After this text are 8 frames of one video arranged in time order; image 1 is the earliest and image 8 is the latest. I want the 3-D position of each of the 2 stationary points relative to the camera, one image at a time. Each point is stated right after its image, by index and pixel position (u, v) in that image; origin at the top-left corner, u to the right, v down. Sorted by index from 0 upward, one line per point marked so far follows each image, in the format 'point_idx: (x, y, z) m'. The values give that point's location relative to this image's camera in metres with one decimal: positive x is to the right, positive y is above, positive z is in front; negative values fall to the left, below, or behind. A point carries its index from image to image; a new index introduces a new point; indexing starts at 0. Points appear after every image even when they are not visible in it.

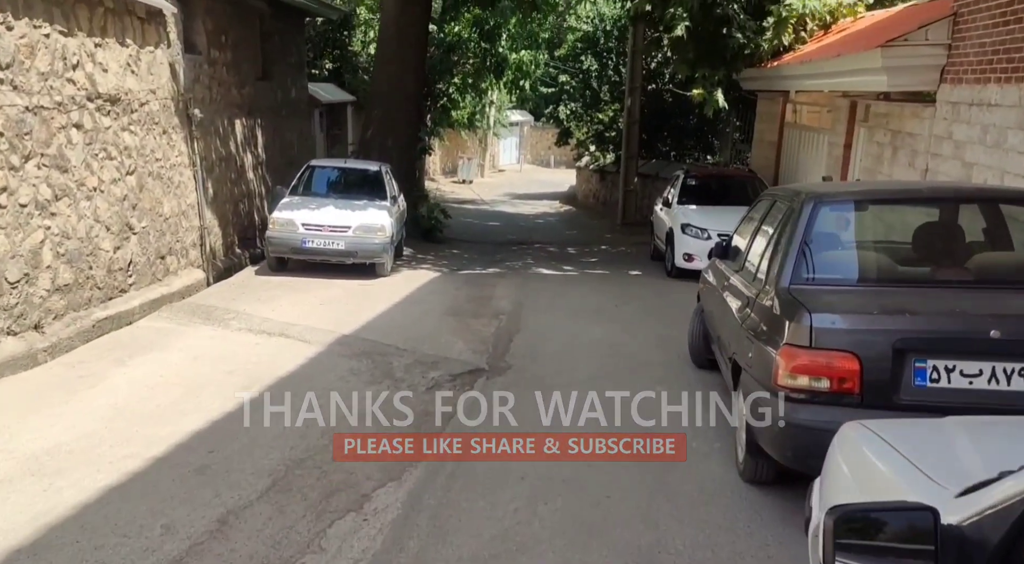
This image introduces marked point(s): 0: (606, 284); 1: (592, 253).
0: (+1.2, 0.0, +11.7) m
1: (+1.5, +0.5, +16.4) m
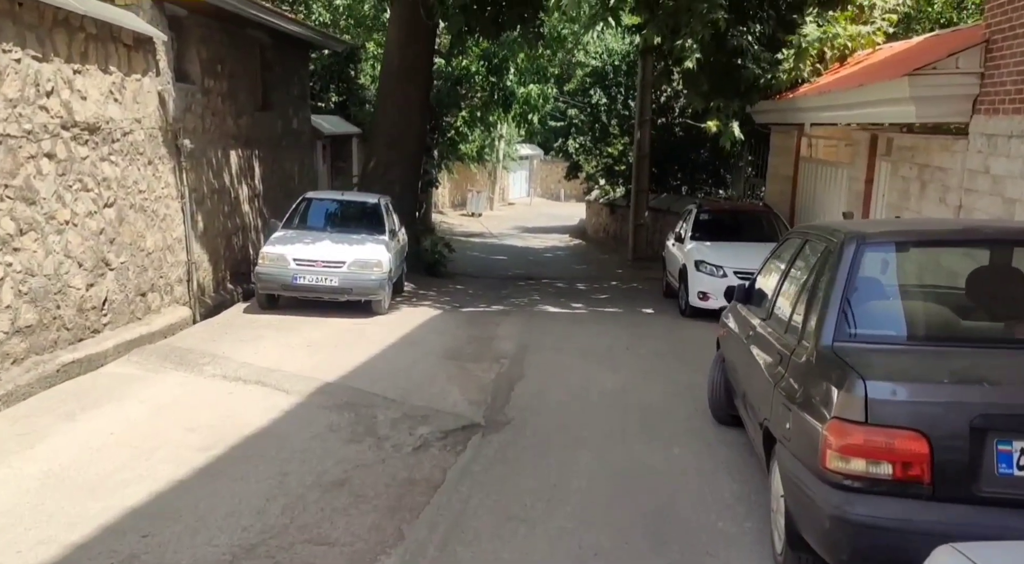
0: (+1.3, -0.5, +11.1) m
1: (+1.6, -0.1, +15.8) m
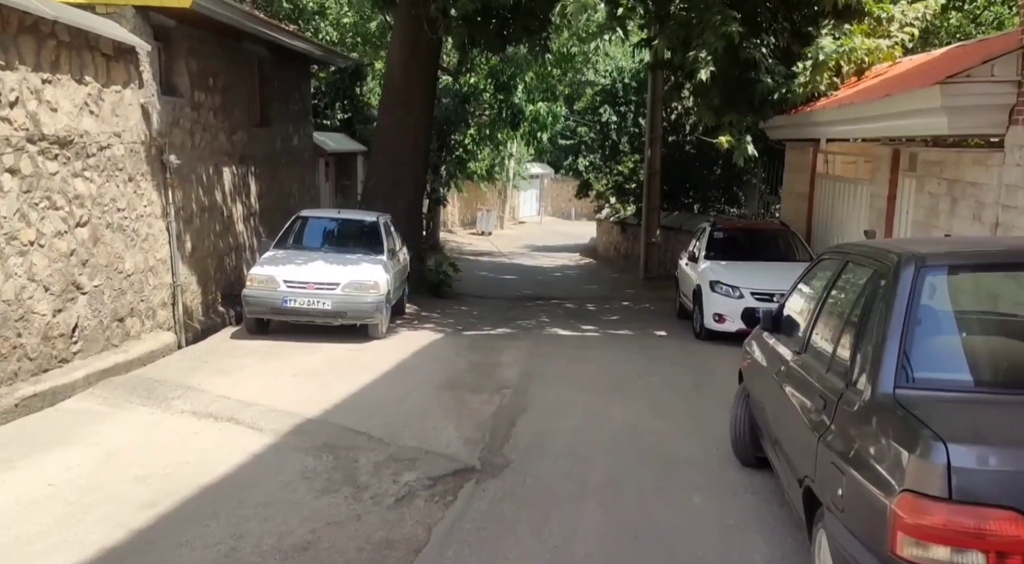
0: (+1.3, -0.7, +10.4) m
1: (+1.7, -0.5, +15.1) m
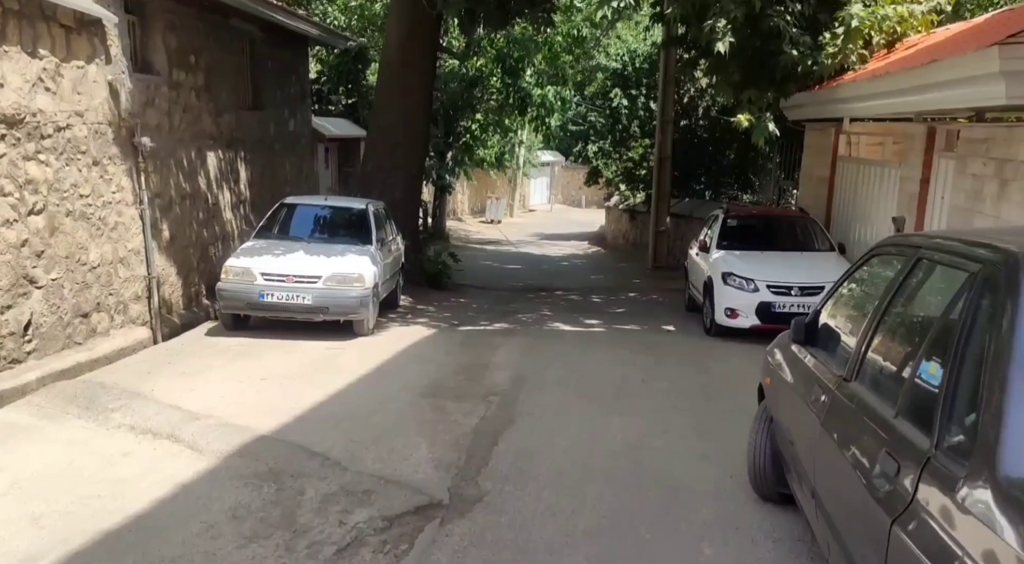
0: (+1.3, -0.7, +9.6) m
1: (+1.8, -0.3, +14.3) m
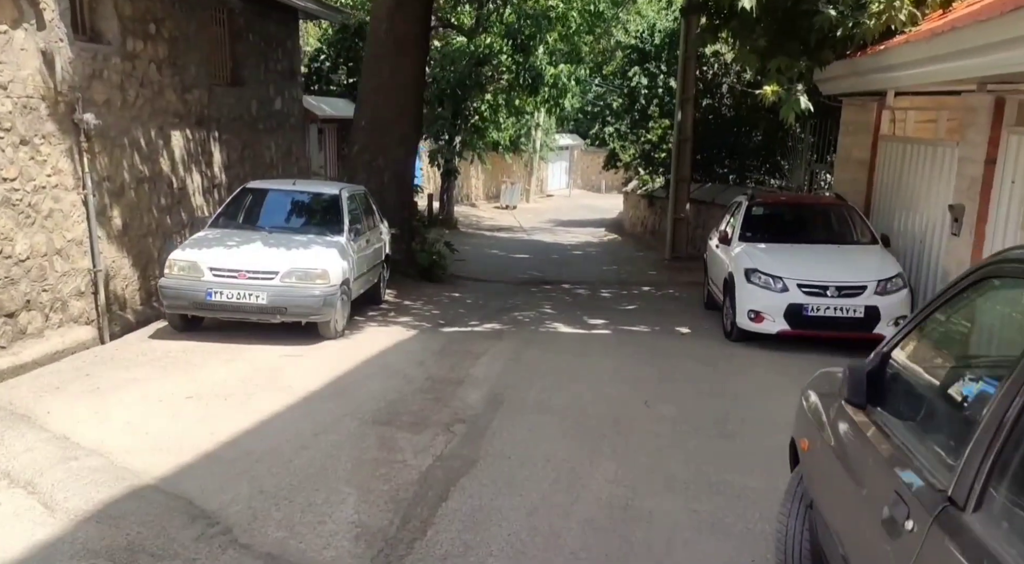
0: (+1.2, -0.6, +8.3) m
1: (+1.8, -0.2, +13.0) m
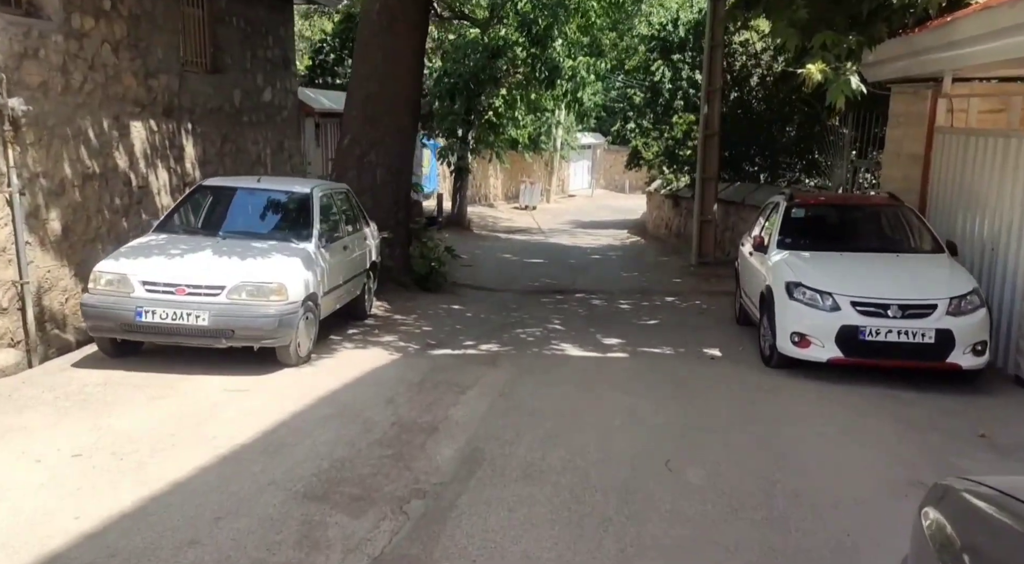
0: (+1.1, -0.8, +6.9) m
1: (+1.8, -0.4, +11.6) m
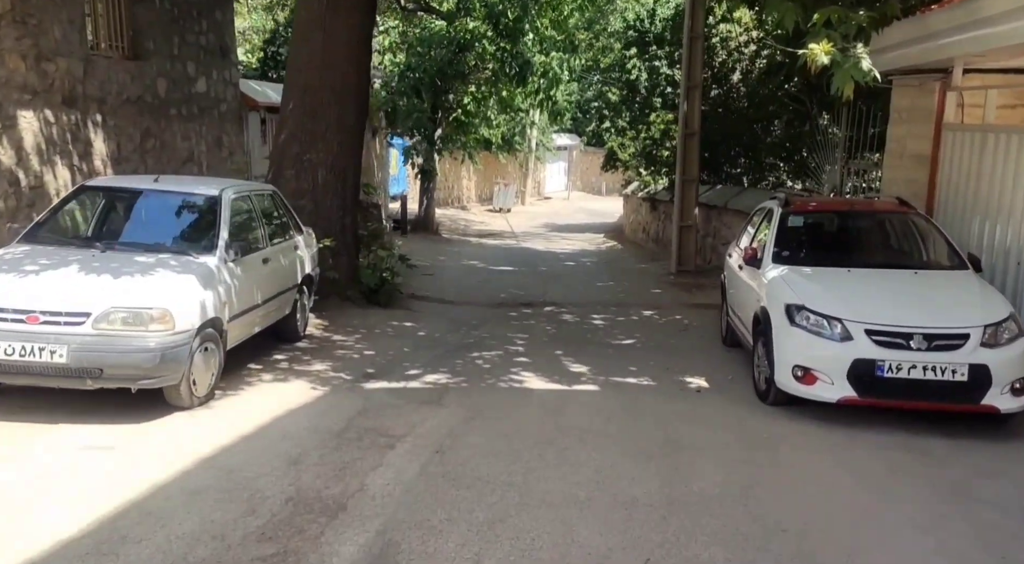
0: (+0.8, -0.9, +5.6) m
1: (+1.4, -0.5, +10.3) m
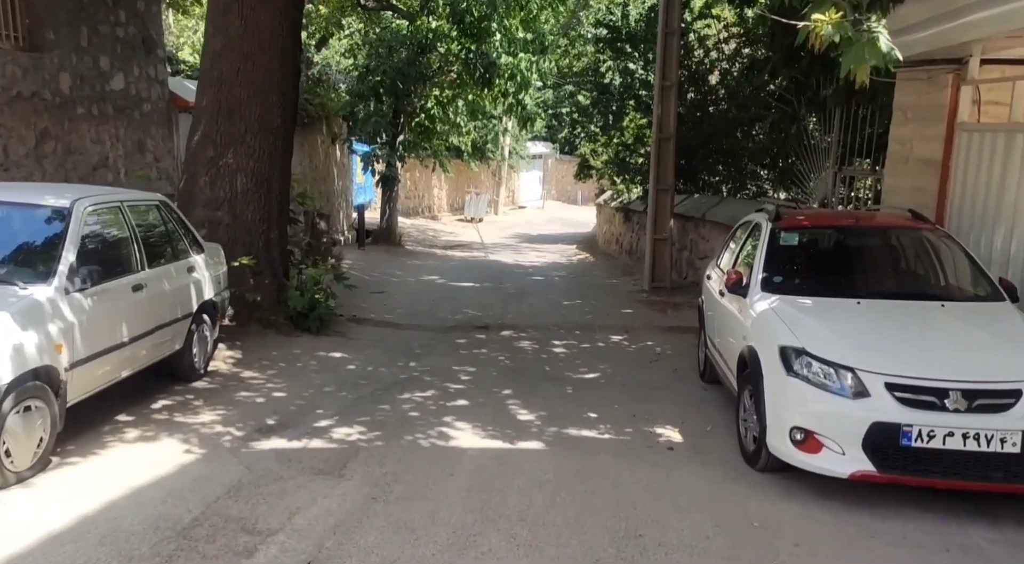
0: (+0.4, -1.1, +4.3) m
1: (+0.8, -0.8, +9.0) m
